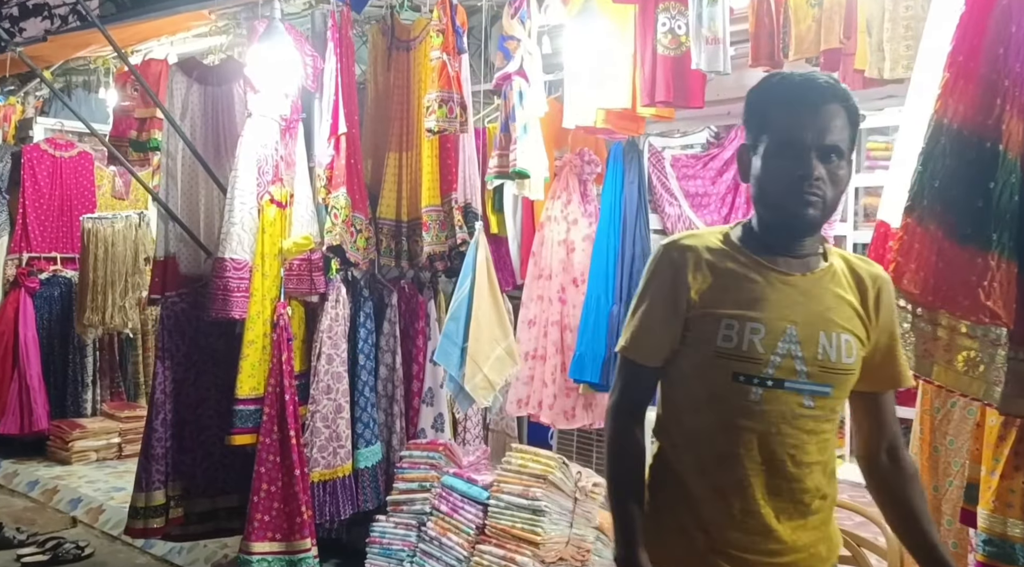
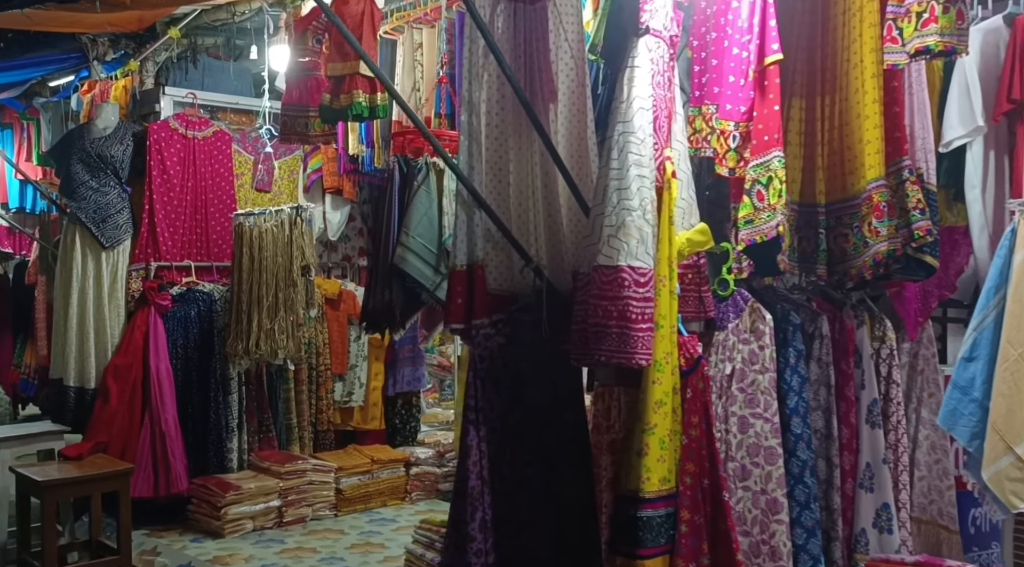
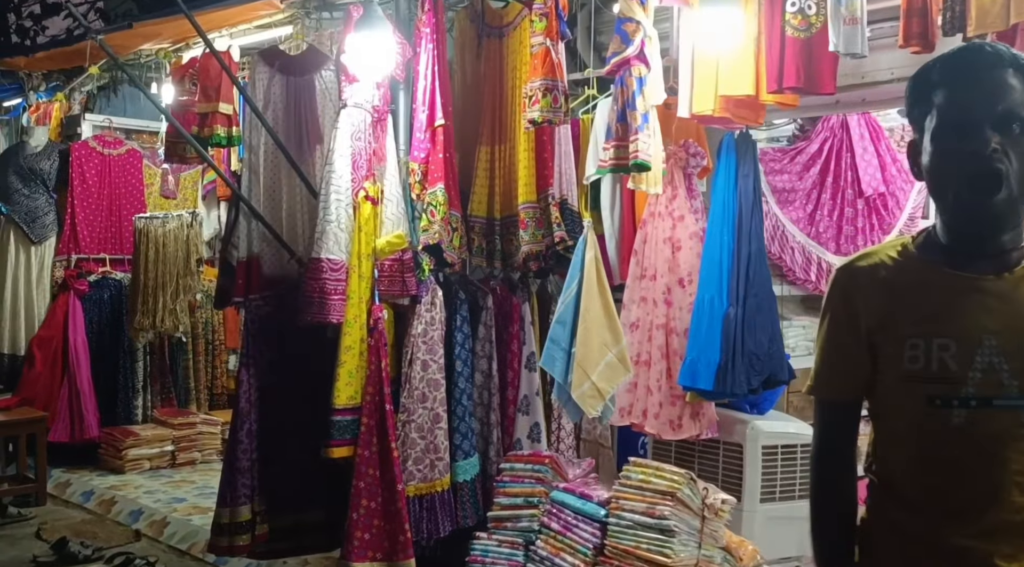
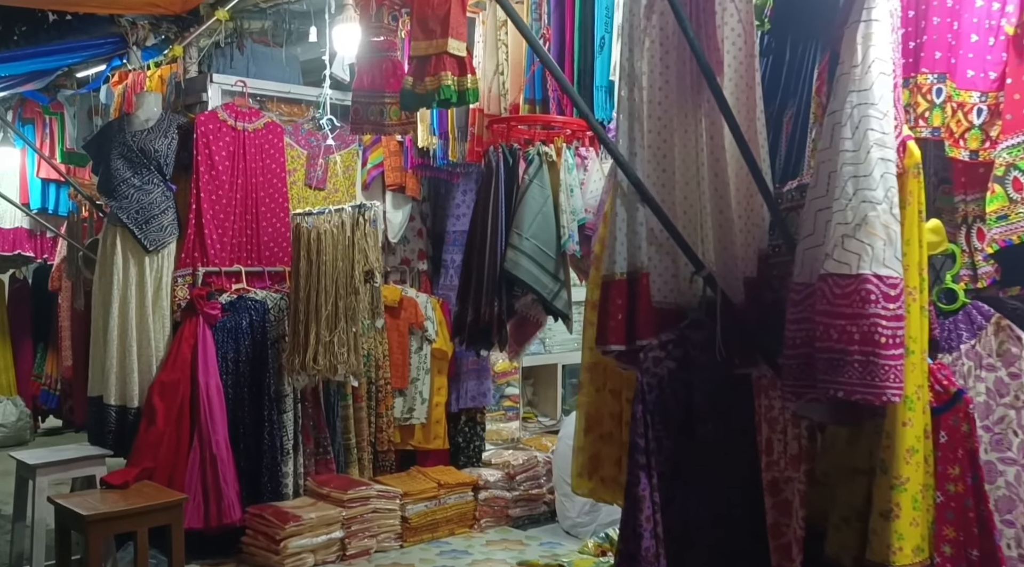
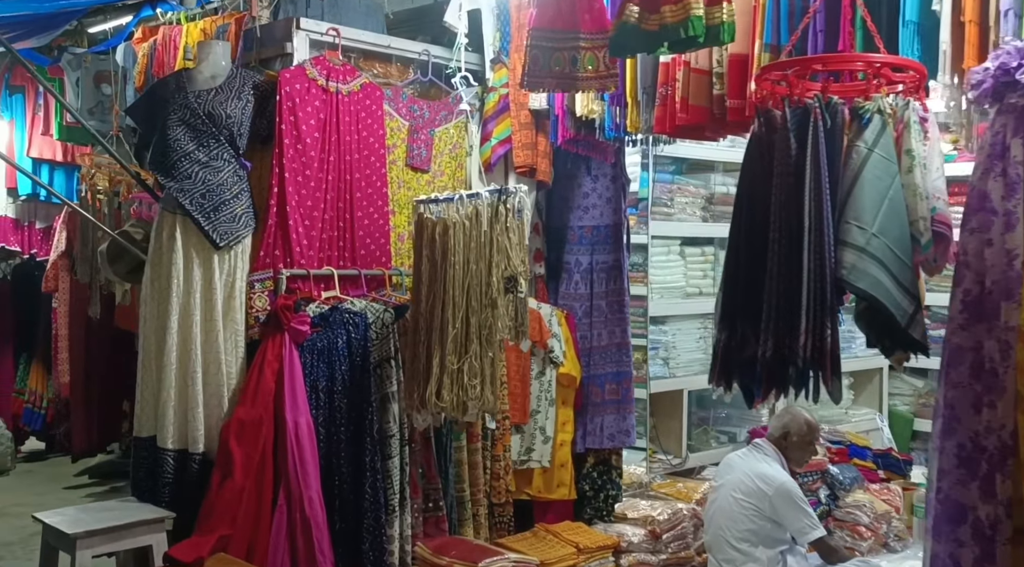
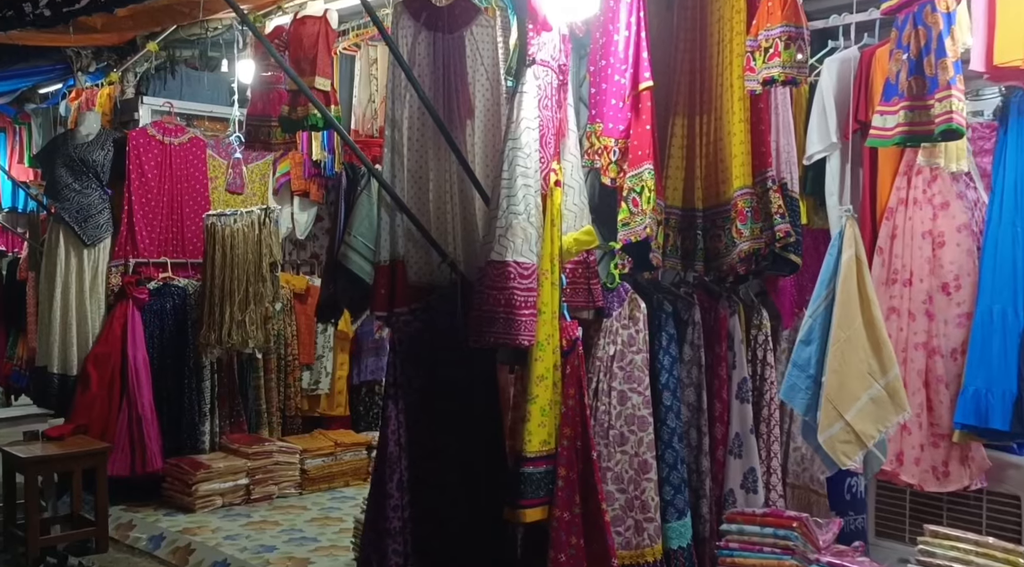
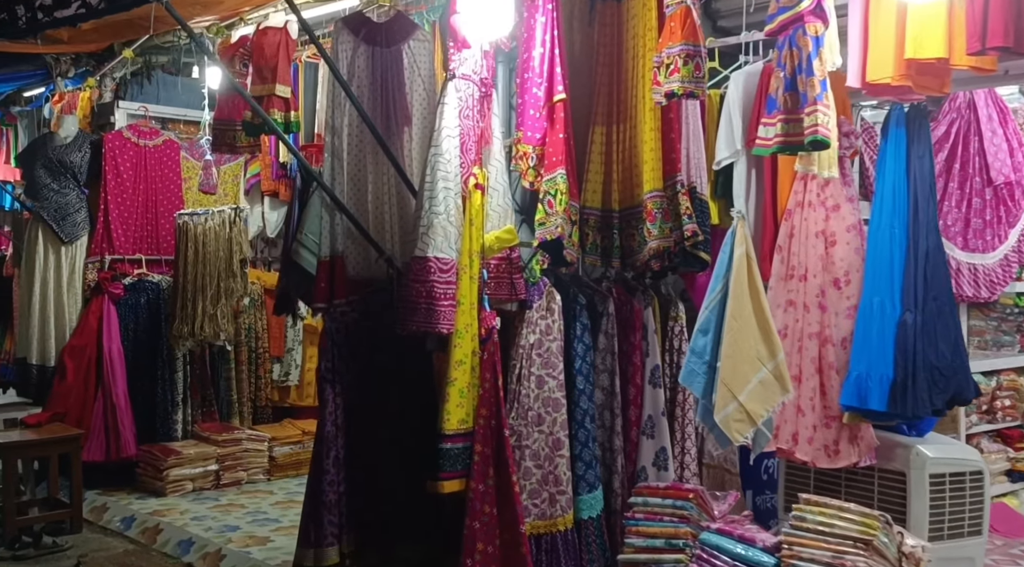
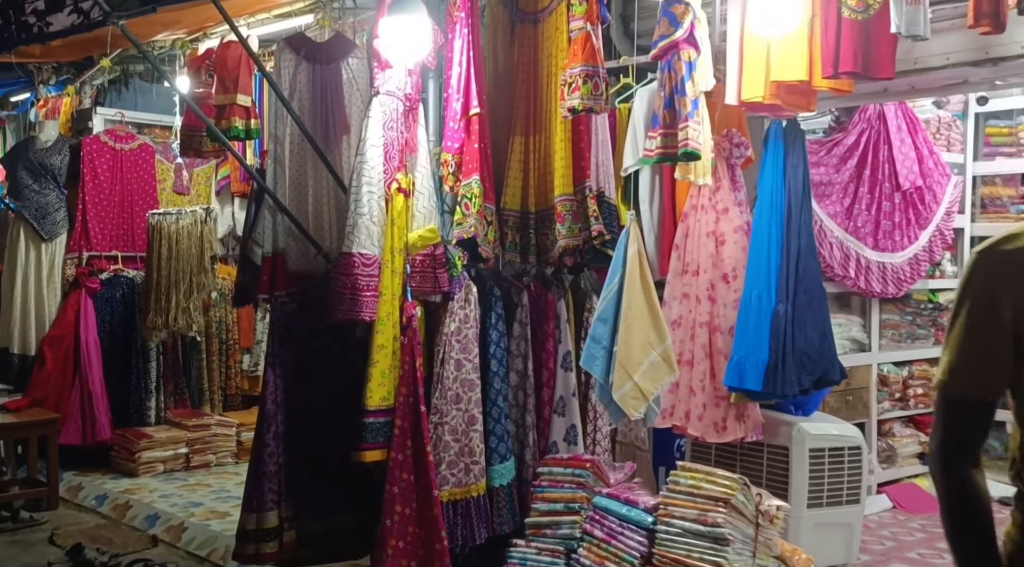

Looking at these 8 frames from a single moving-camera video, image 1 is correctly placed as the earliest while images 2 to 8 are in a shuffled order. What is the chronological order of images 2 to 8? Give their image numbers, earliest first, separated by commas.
3, 8, 7, 6, 2, 4, 5
